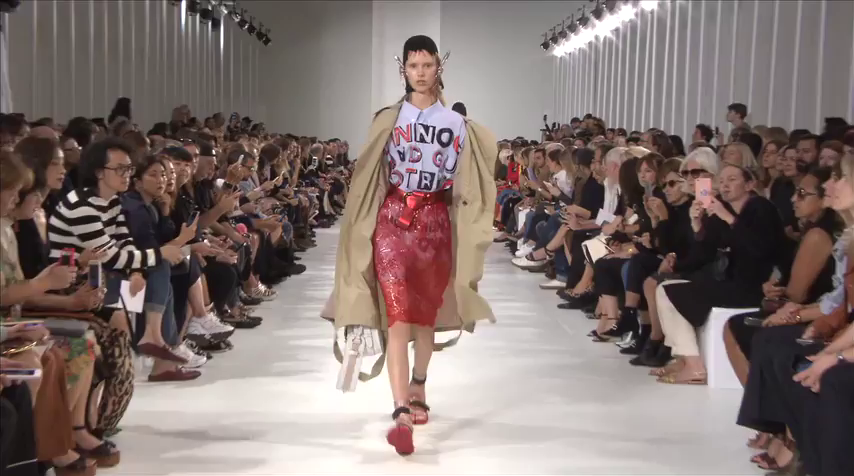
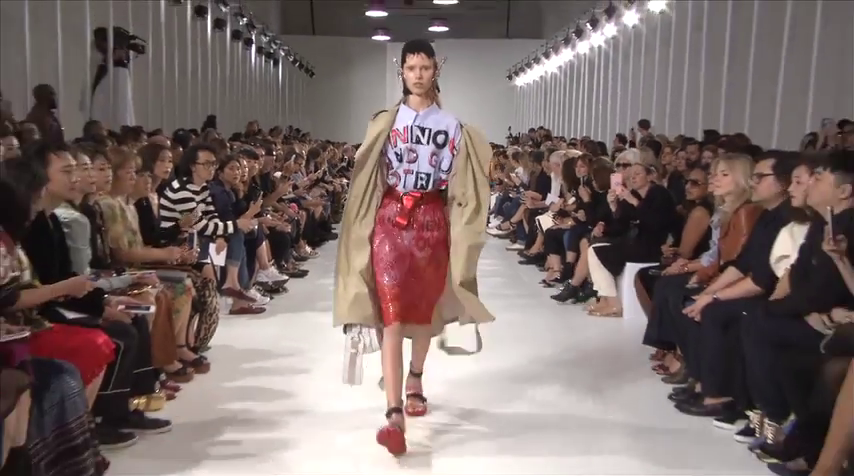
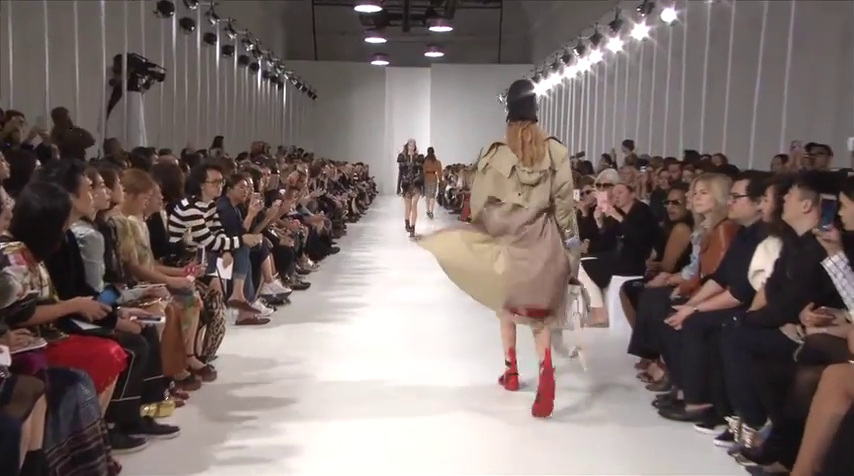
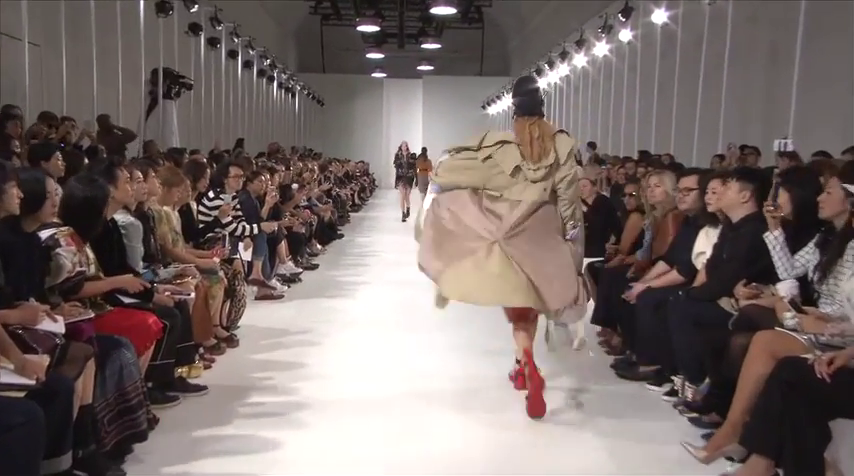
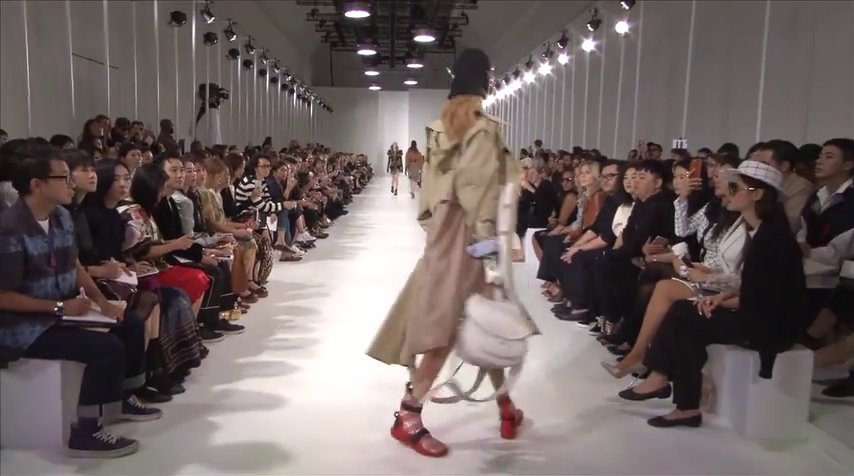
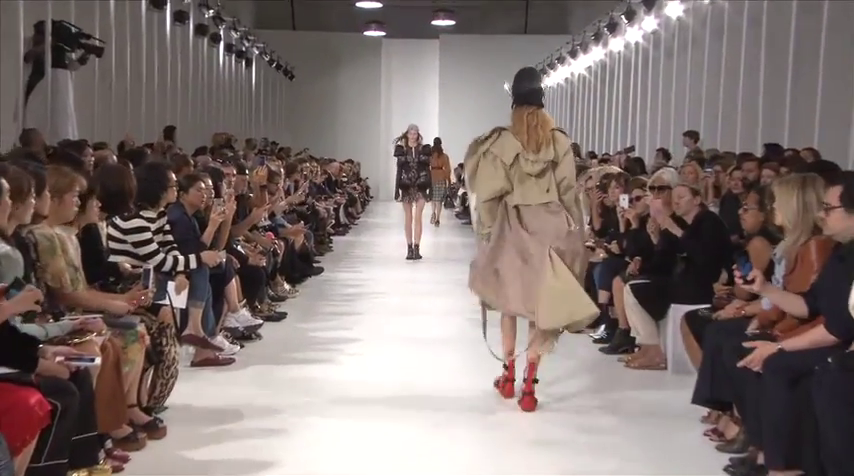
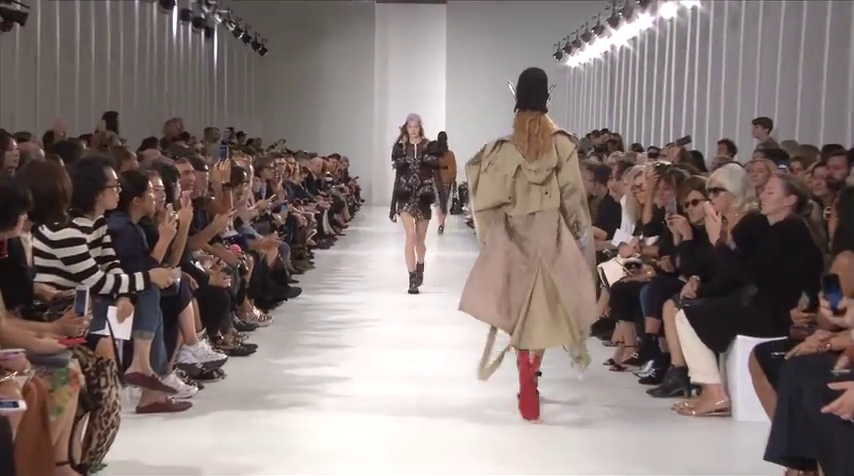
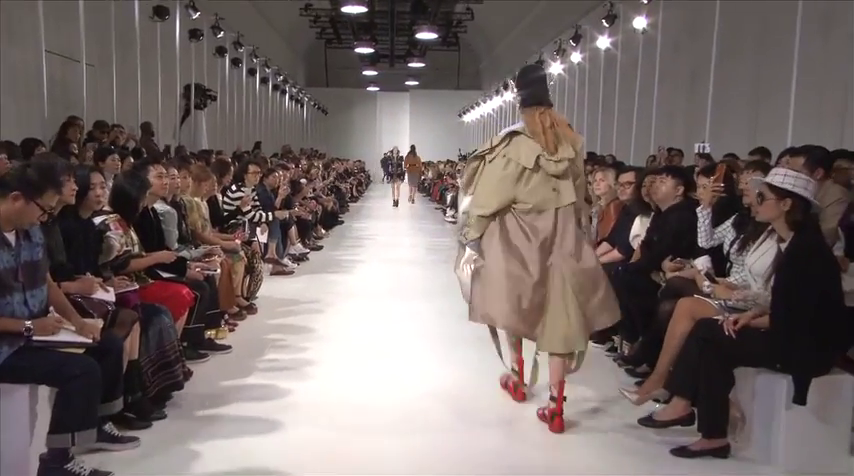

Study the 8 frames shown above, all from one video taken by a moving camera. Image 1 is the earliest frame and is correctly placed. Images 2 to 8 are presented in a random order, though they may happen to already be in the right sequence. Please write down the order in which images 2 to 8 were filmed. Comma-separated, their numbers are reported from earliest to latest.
2, 5, 8, 4, 3, 6, 7
